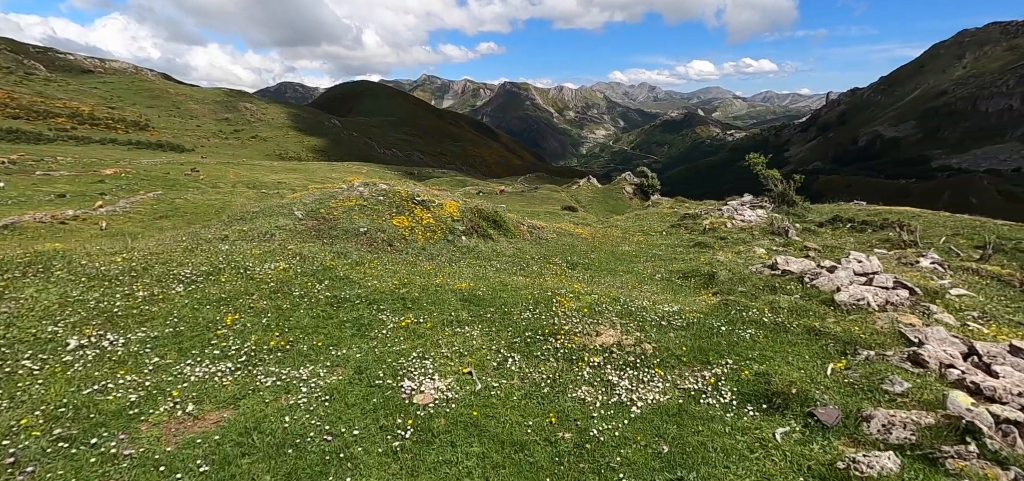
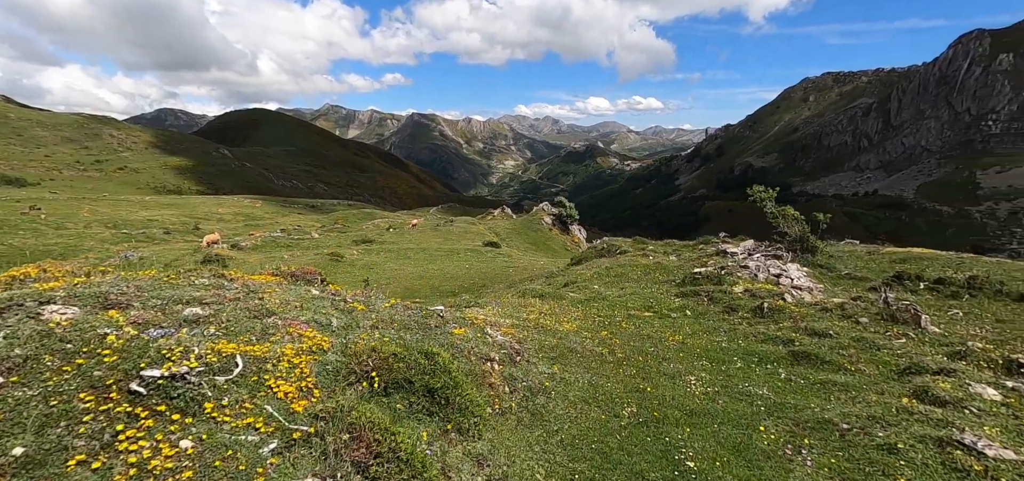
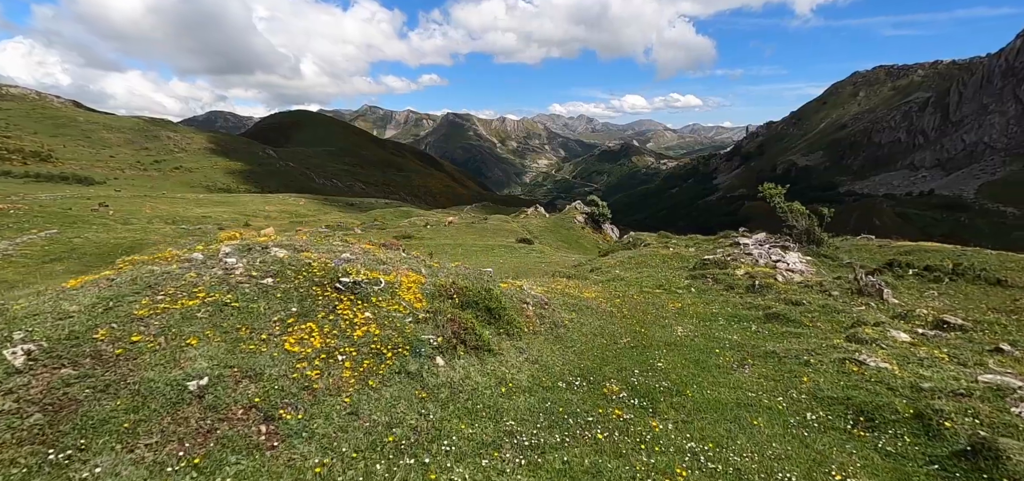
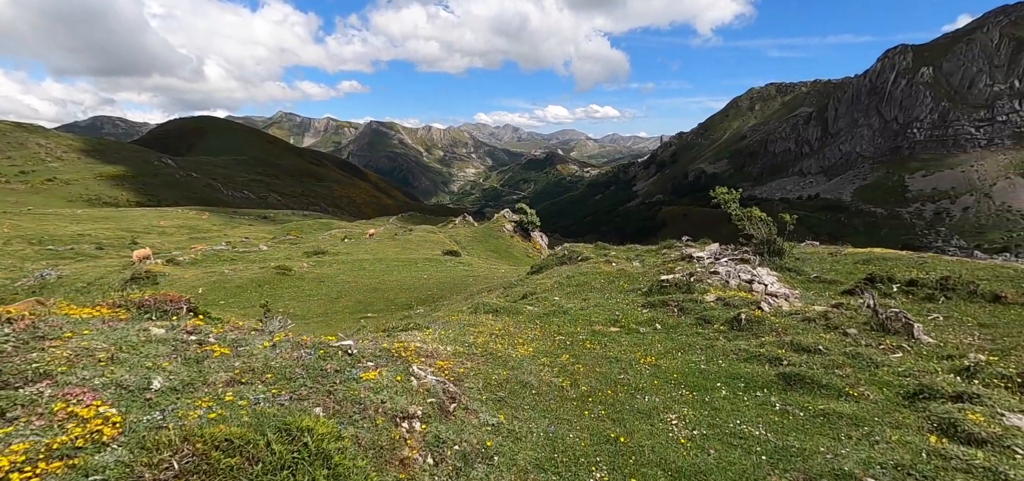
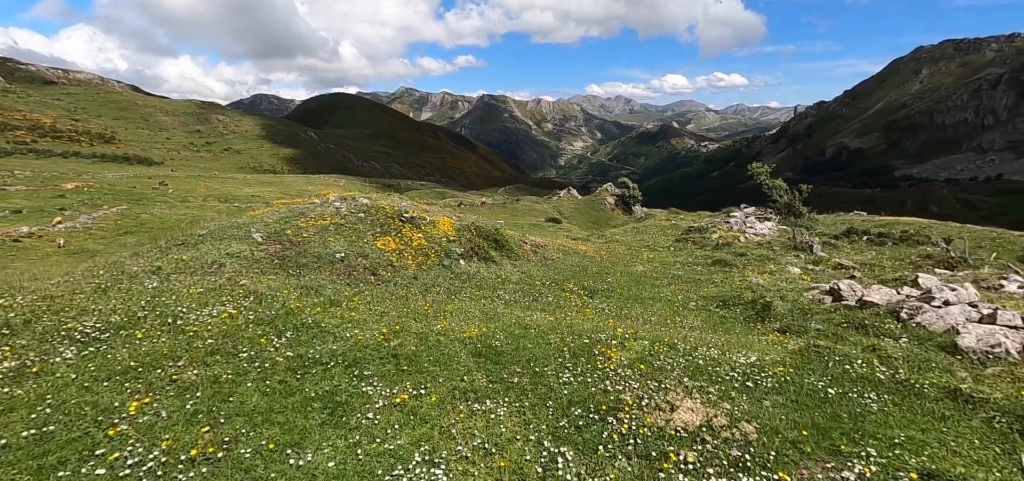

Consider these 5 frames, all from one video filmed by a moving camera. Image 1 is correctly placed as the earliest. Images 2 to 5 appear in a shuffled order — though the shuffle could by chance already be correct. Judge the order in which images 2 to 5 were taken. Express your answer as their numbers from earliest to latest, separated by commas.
5, 3, 2, 4
